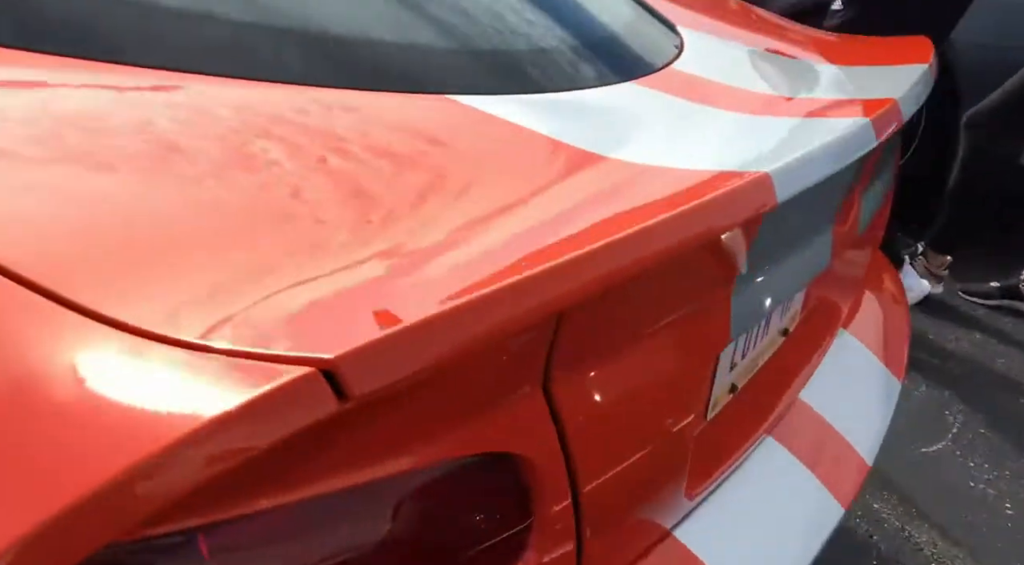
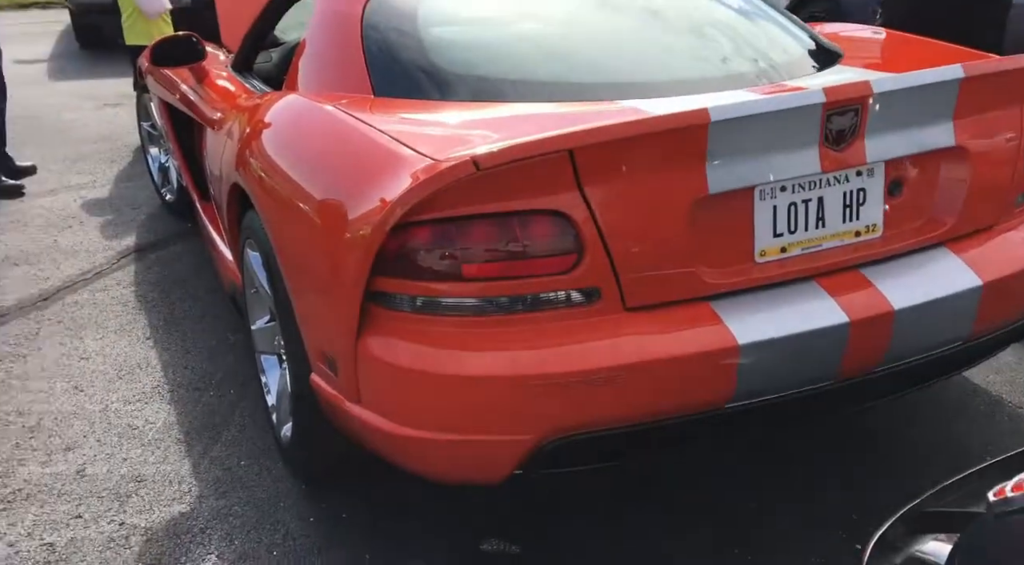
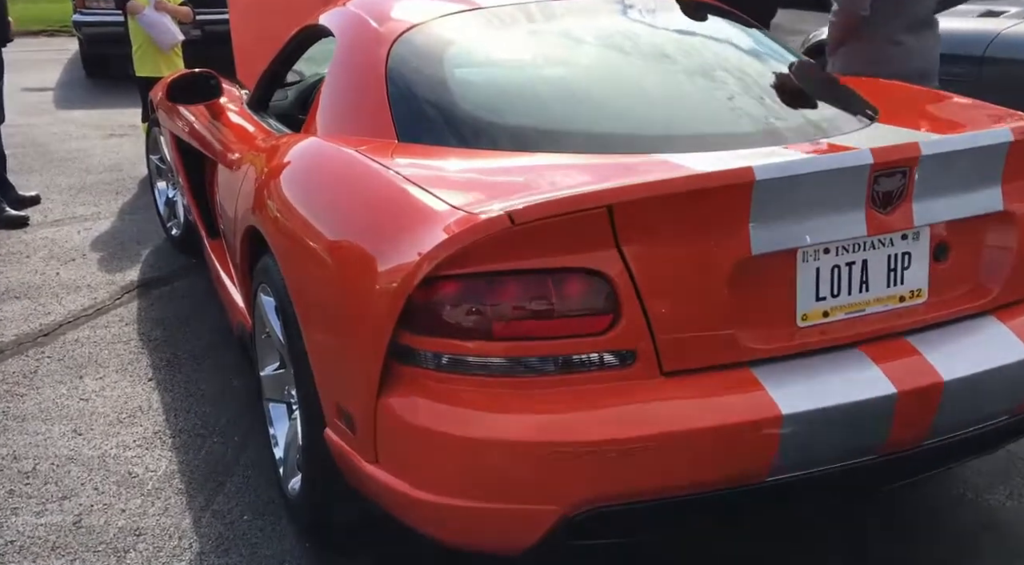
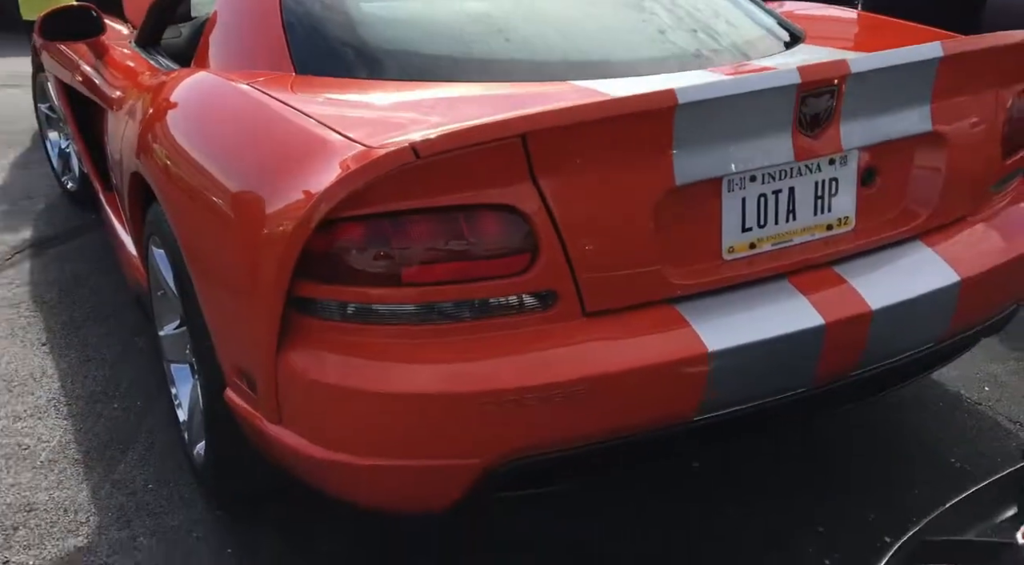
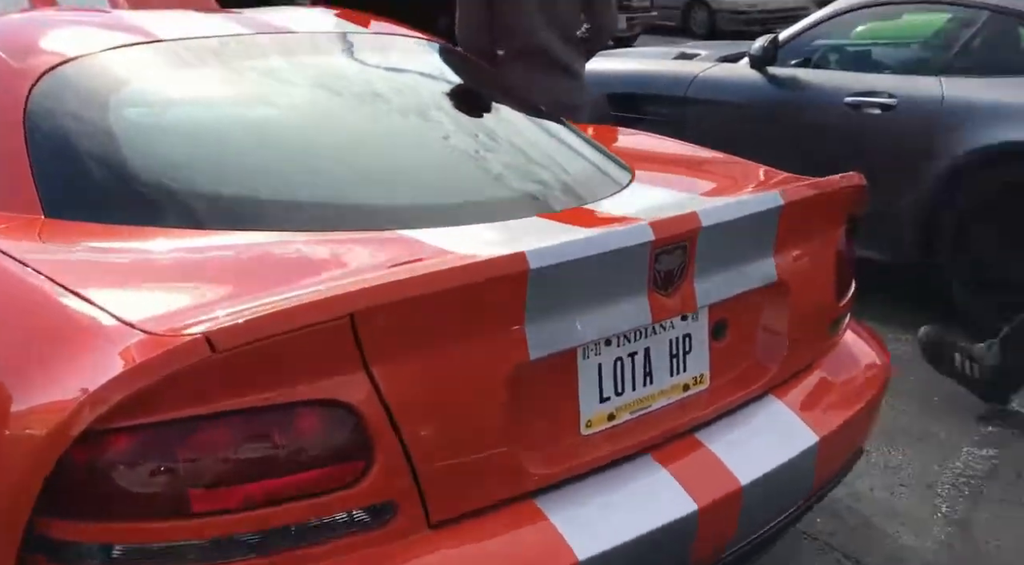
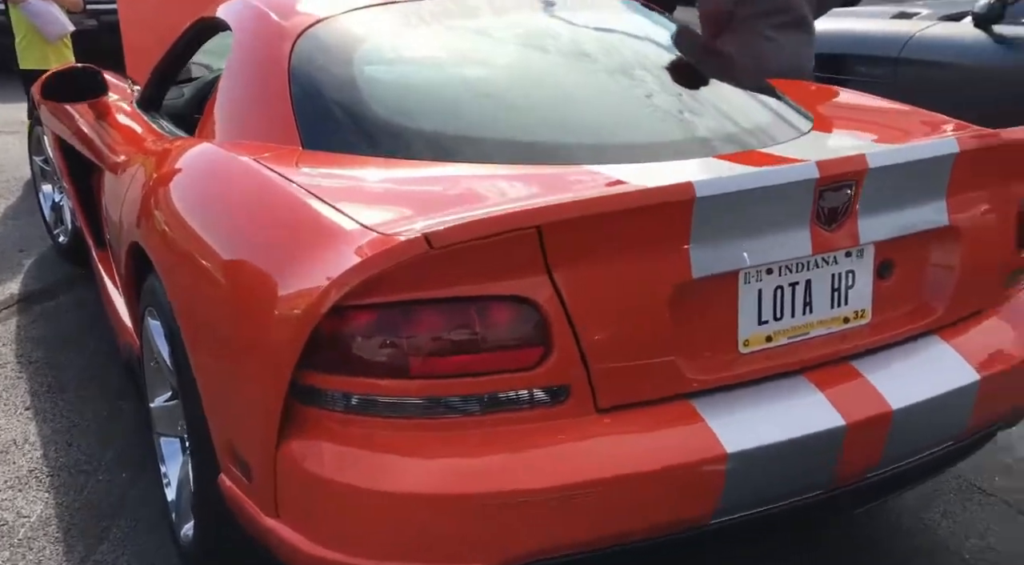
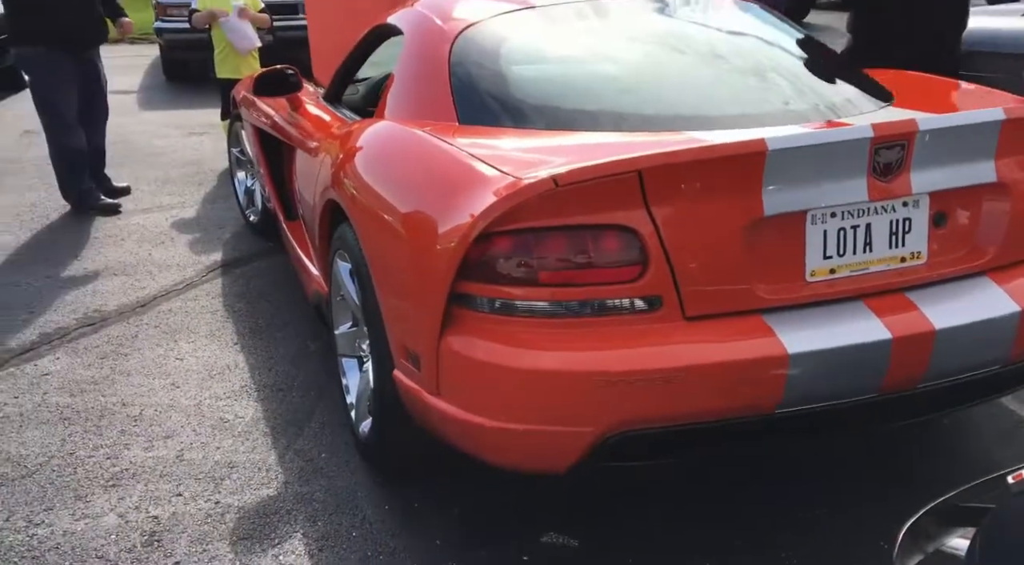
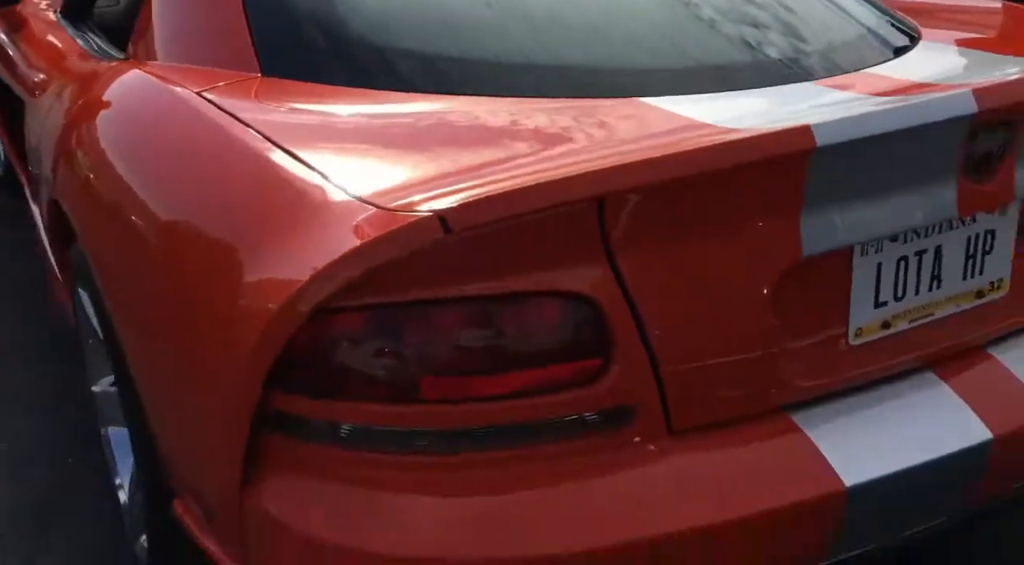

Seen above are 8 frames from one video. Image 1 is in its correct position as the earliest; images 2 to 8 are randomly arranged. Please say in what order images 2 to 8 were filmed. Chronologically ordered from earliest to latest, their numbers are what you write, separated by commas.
8, 4, 2, 7, 3, 6, 5
